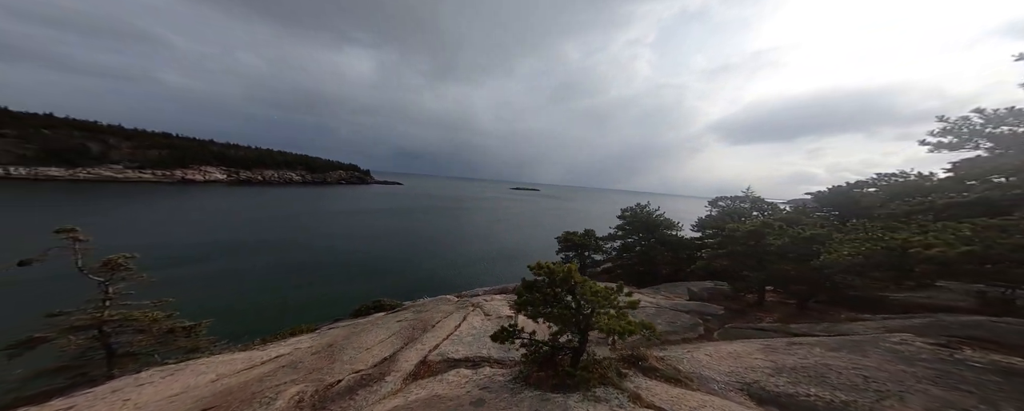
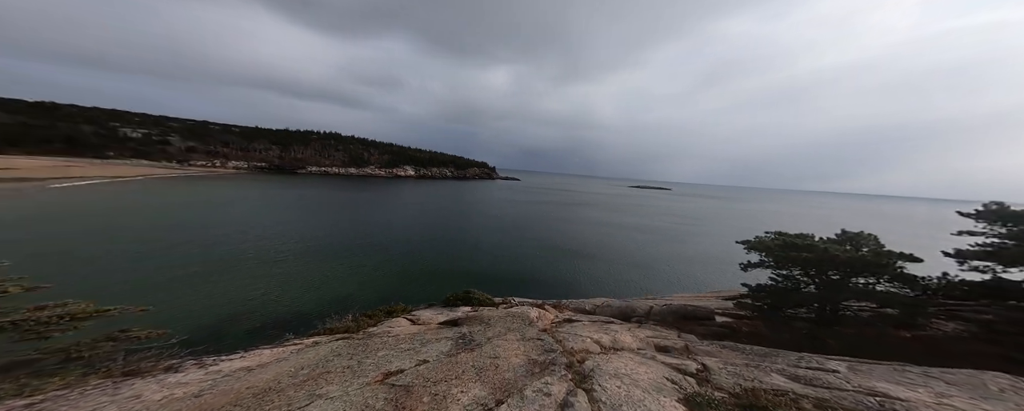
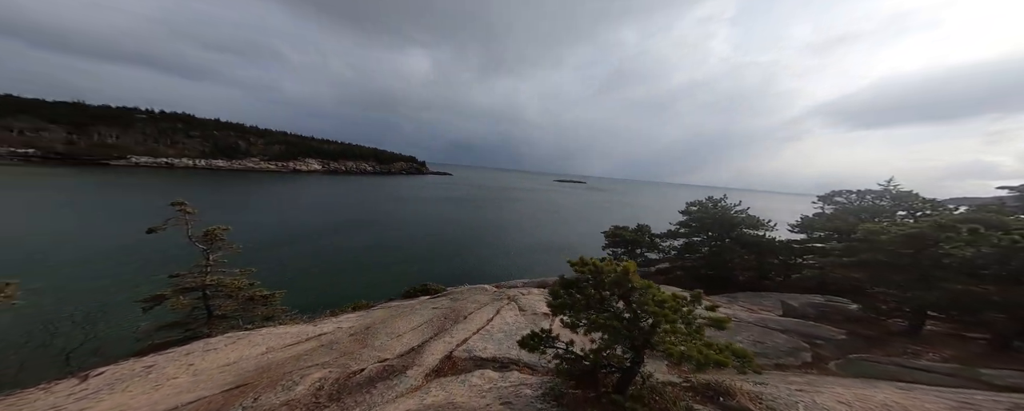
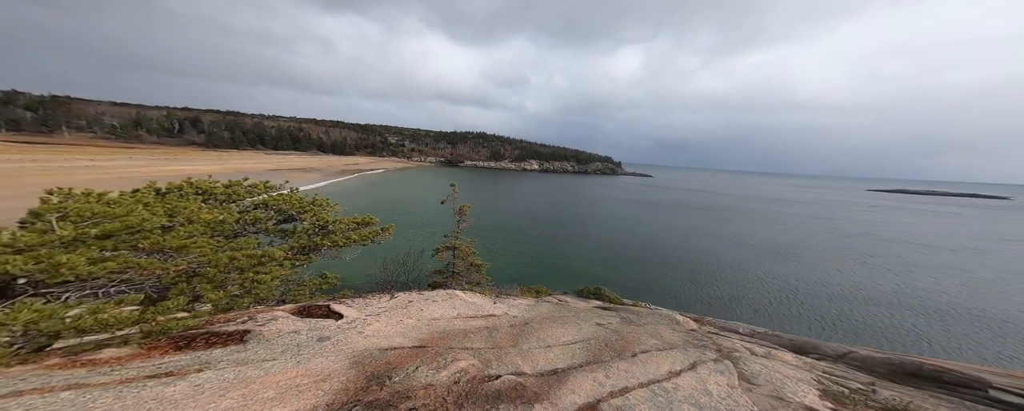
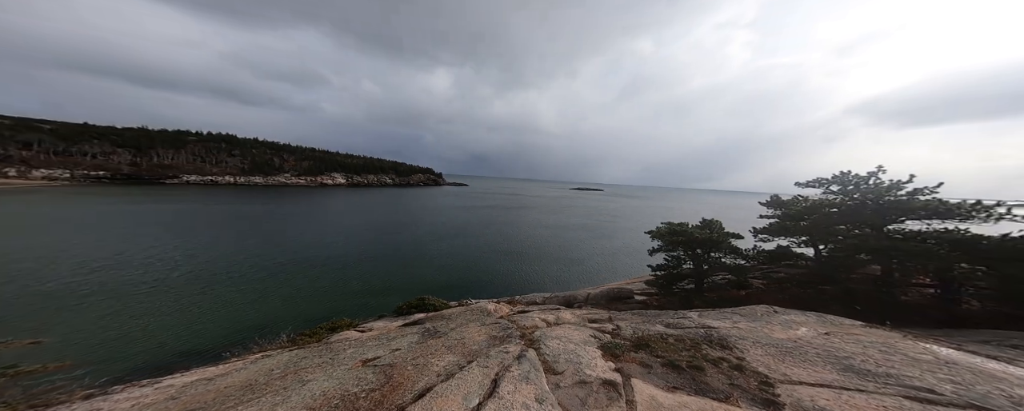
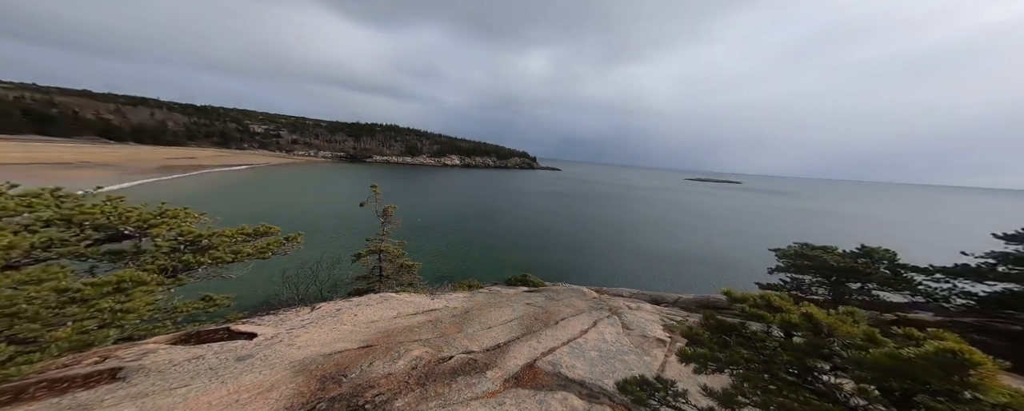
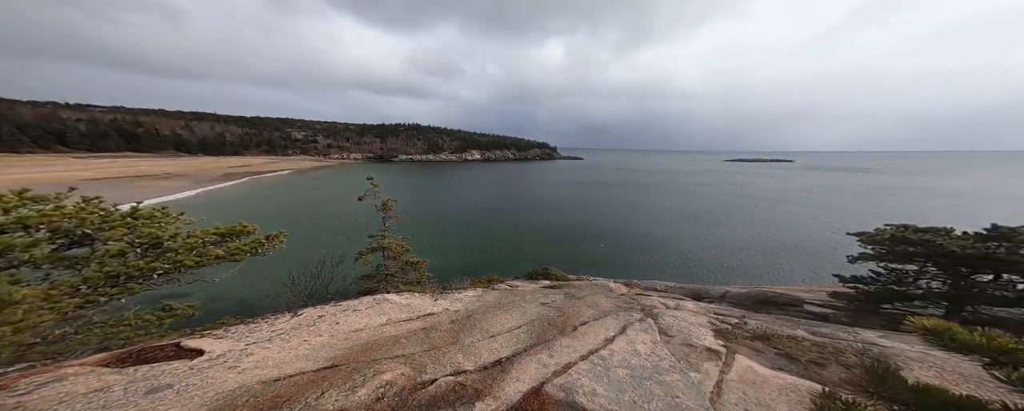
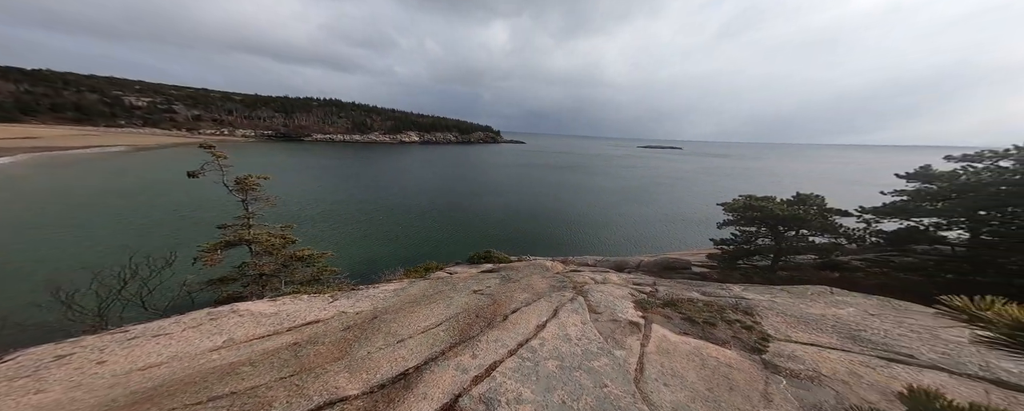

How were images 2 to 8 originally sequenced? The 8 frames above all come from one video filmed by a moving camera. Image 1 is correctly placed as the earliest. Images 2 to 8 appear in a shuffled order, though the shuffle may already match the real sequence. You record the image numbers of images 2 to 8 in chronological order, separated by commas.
3, 6, 4, 7, 8, 5, 2
